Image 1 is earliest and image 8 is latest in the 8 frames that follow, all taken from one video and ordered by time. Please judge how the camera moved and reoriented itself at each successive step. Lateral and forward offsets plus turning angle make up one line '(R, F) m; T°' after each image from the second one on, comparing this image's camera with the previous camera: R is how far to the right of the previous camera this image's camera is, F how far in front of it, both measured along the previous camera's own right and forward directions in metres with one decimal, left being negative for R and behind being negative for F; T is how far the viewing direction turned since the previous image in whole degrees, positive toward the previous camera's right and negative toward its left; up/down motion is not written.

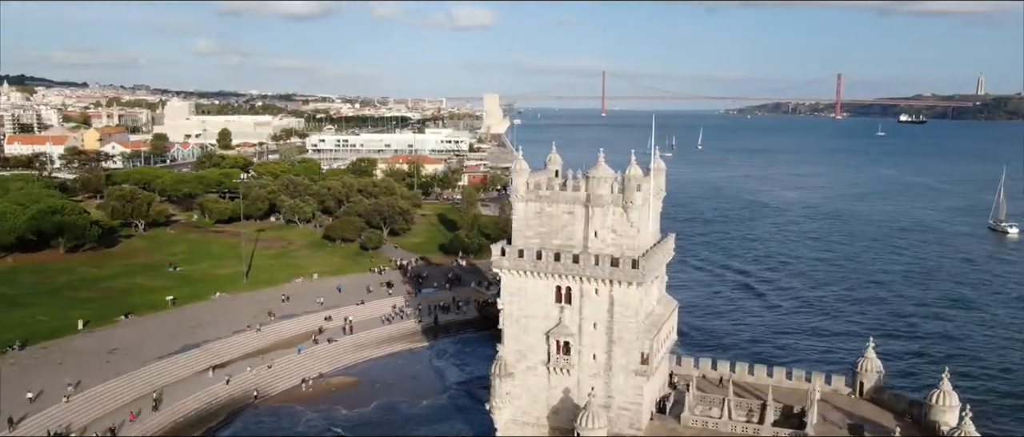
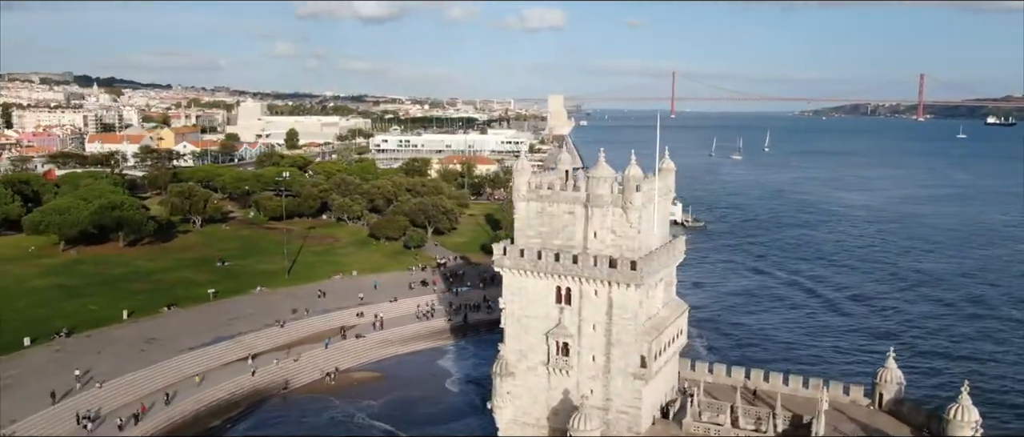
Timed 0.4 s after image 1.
(+2.6, +0.2) m; -5°
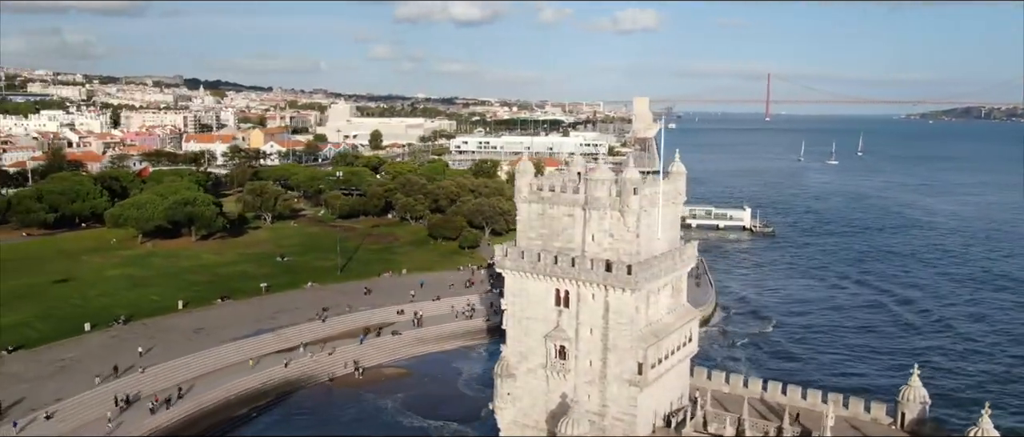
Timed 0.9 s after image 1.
(+3.5, +0.2) m; -7°
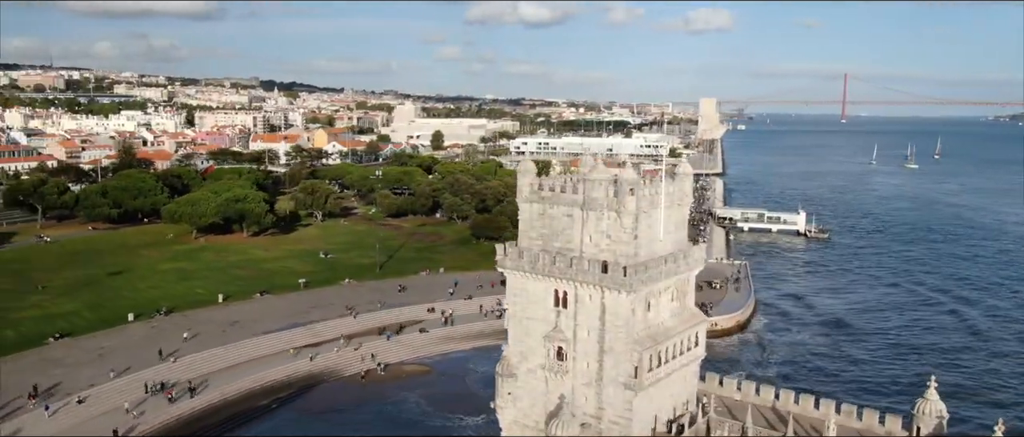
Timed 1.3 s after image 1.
(+2.6, +0.1) m; -5°
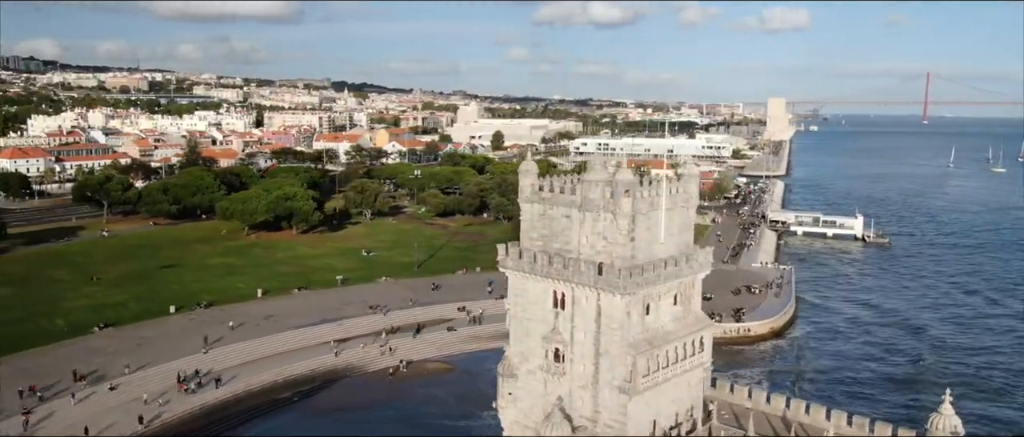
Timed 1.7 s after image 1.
(+2.6, +0.1) m; -5°
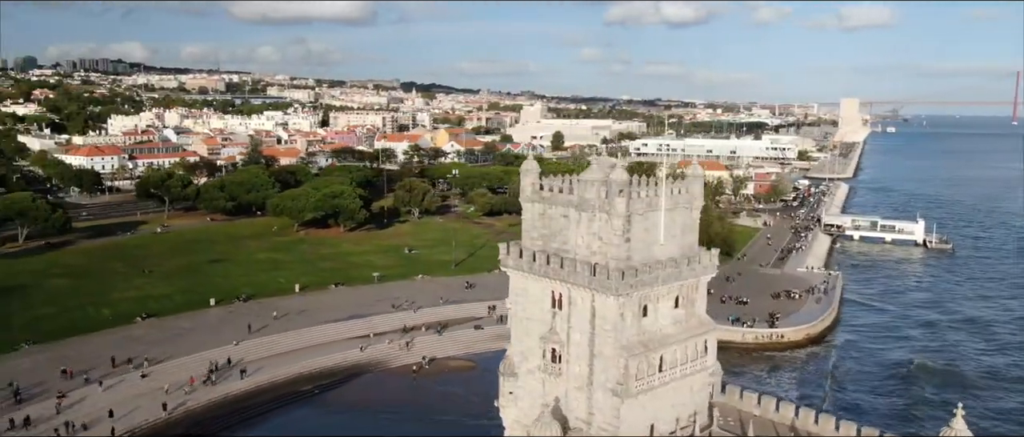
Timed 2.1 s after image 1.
(+2.6, +0.1) m; -5°
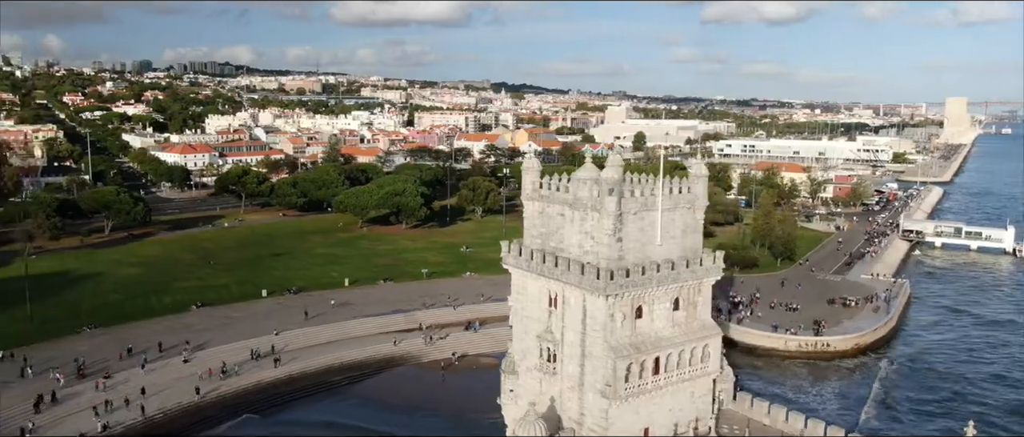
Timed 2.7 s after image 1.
(+3.5, +0.2) m; -7°
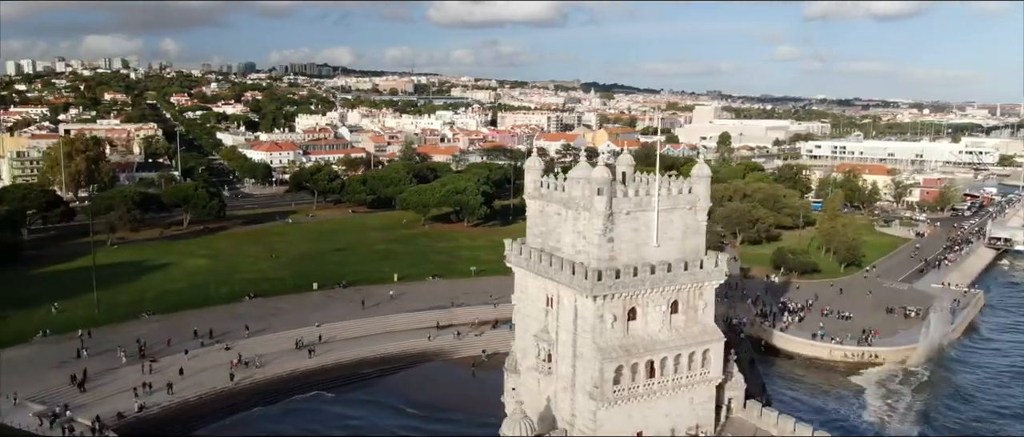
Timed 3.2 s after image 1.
(+3.5, +0.2) m; -7°
